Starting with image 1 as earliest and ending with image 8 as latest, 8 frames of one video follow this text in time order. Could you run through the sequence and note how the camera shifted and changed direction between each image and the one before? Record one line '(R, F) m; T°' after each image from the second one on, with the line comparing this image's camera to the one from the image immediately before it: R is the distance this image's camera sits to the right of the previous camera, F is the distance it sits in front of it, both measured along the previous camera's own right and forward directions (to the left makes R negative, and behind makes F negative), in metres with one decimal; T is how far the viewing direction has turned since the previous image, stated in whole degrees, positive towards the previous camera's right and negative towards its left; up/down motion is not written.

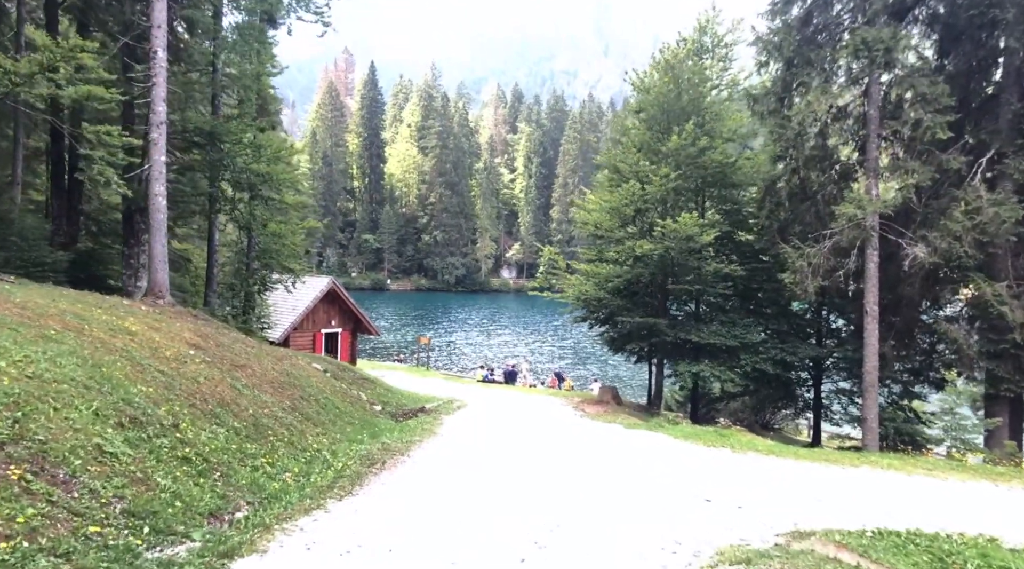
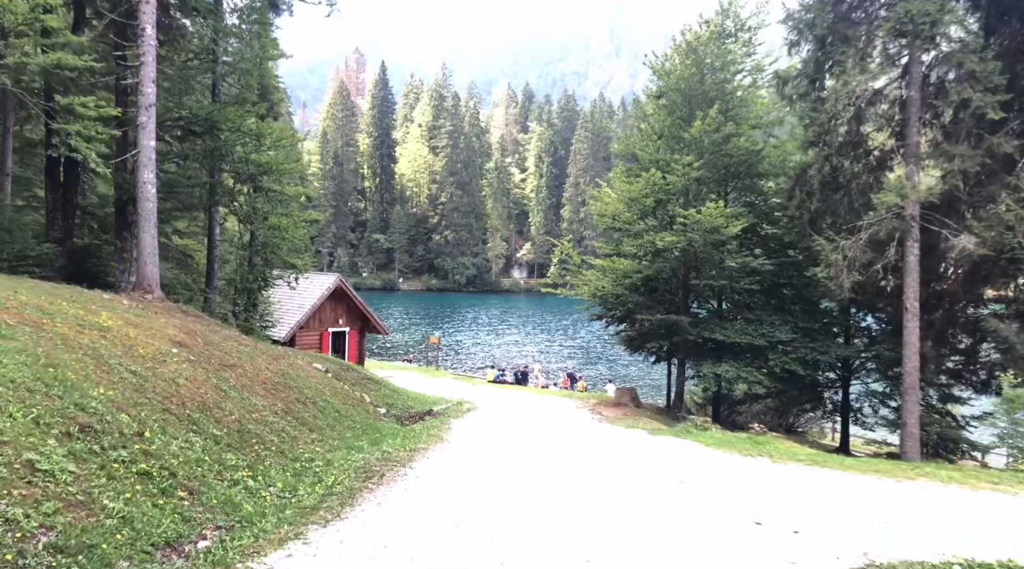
(0.0, +1.3) m; -1°
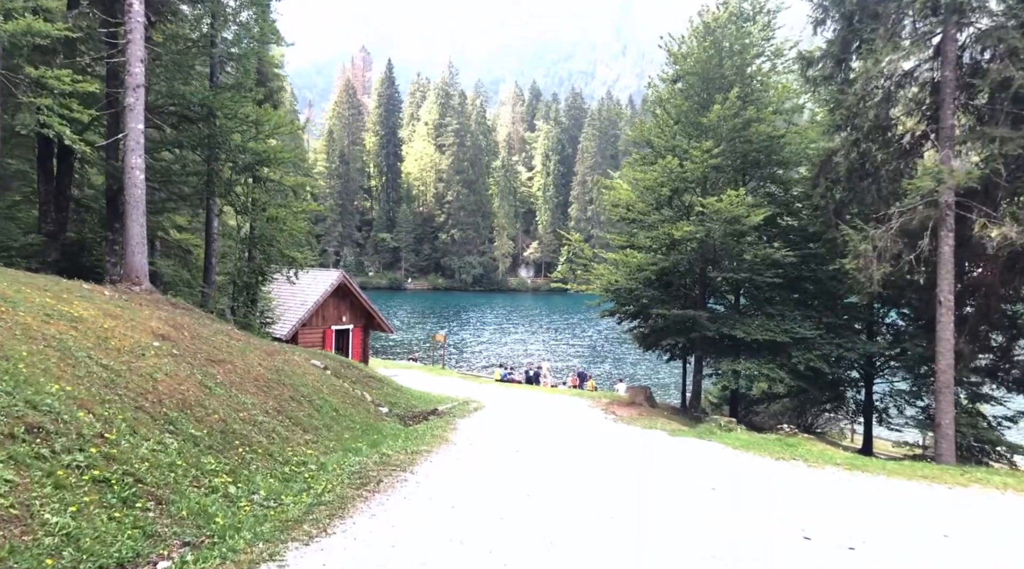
(-0.1, +1.0) m; 0°
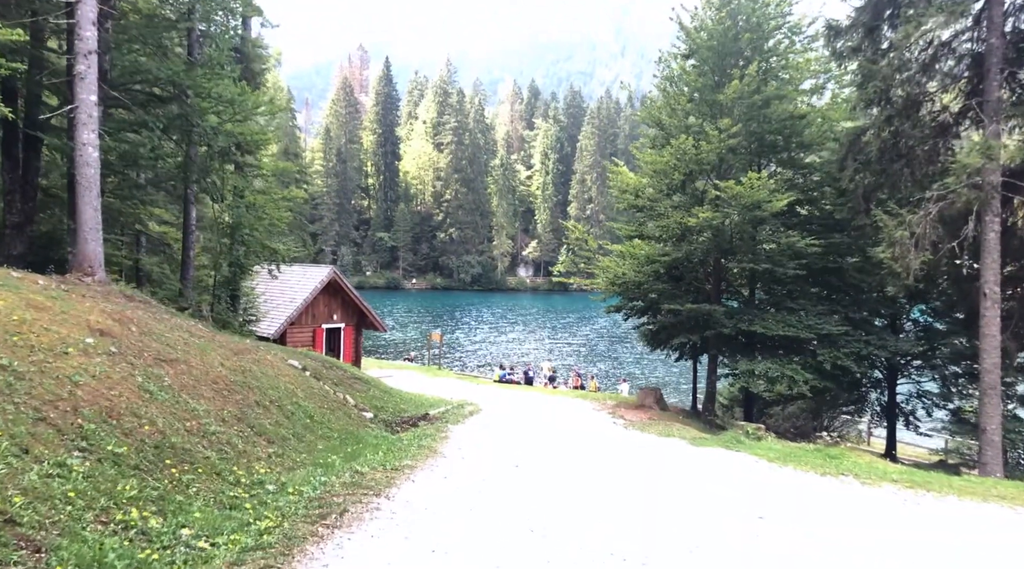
(0.0, +1.7) m; 0°
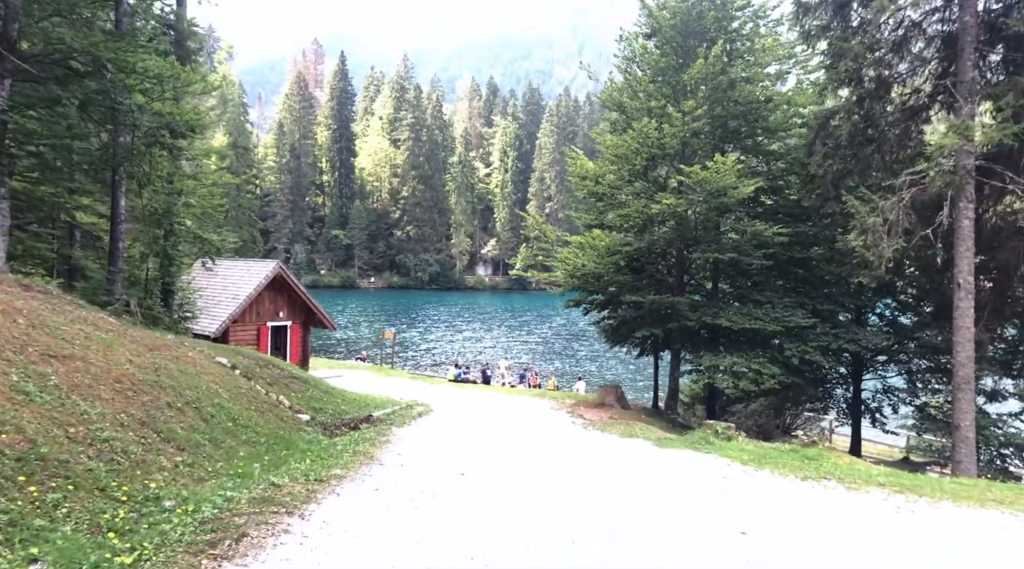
(+0.1, +1.2) m; +3°
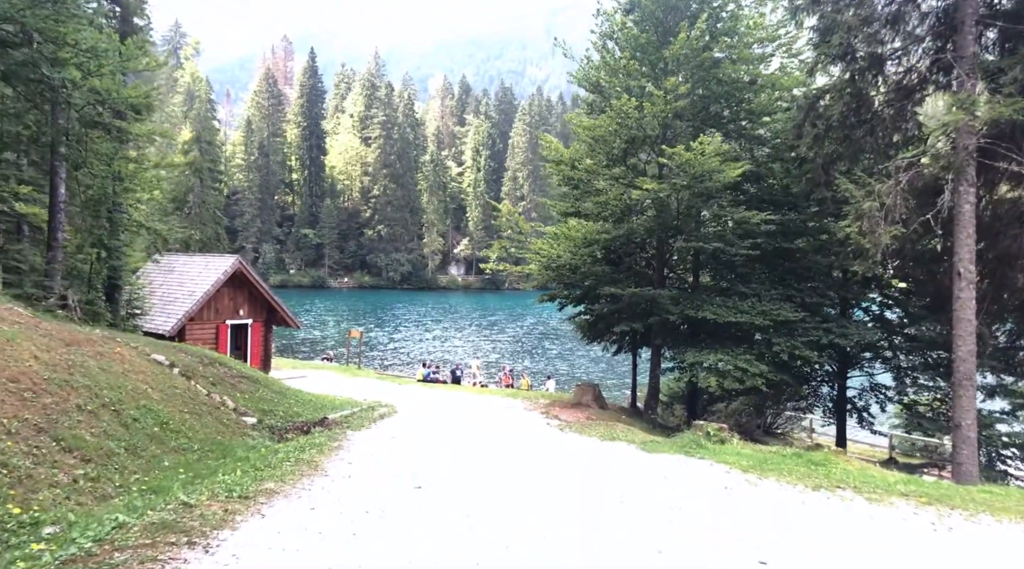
(+0.1, +1.3) m; +2°
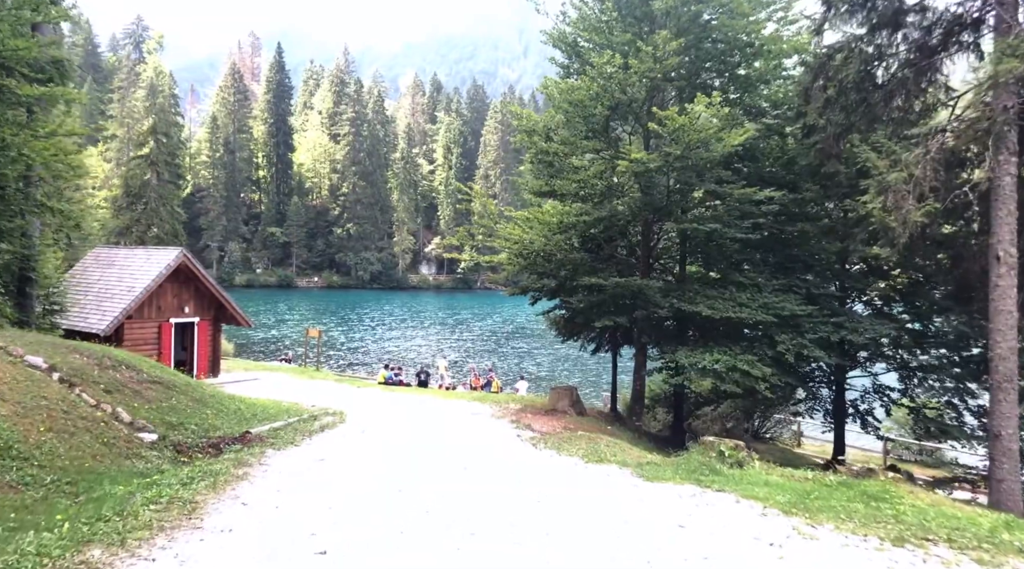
(+0.2, +2.3) m; +2°
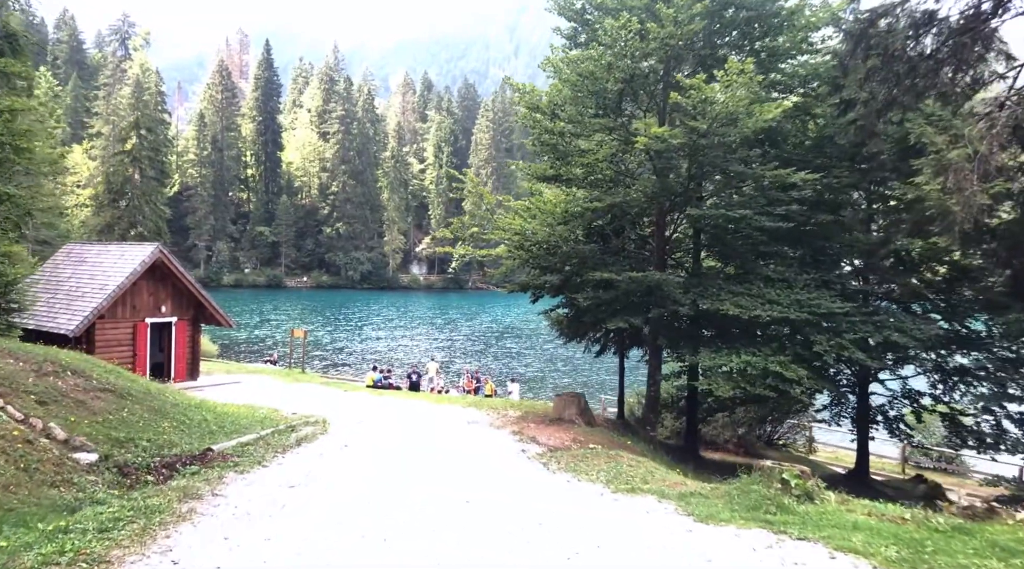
(-0.2, +1.6) m; +1°
